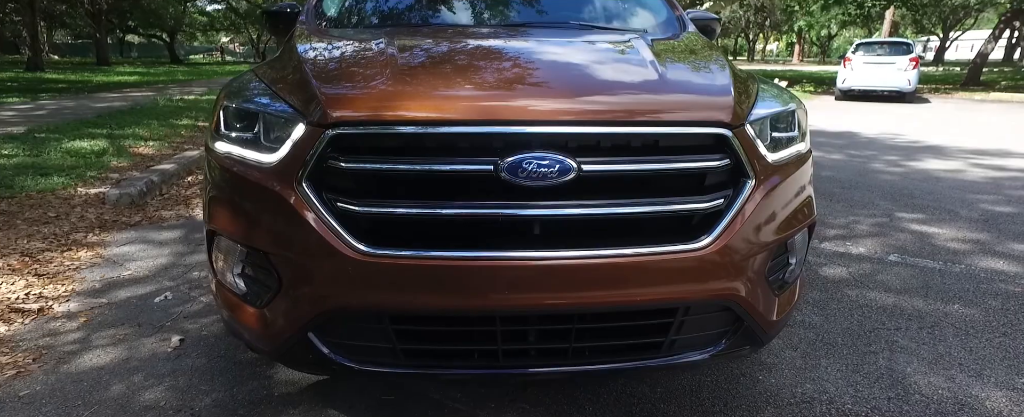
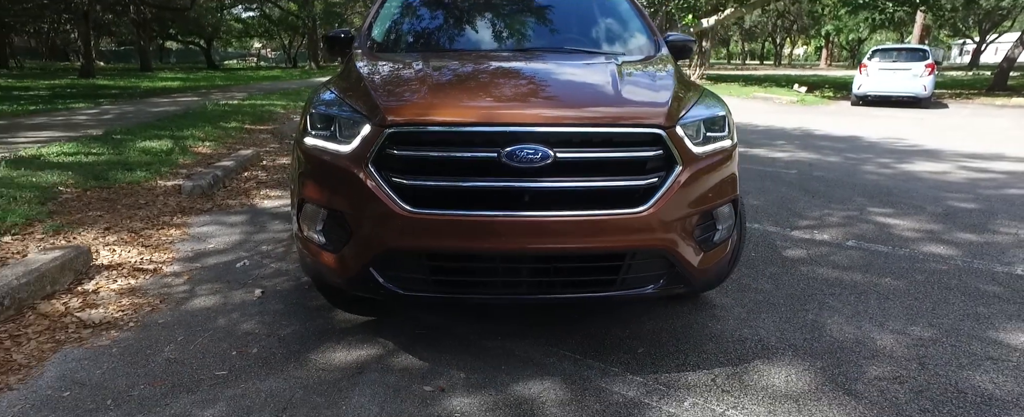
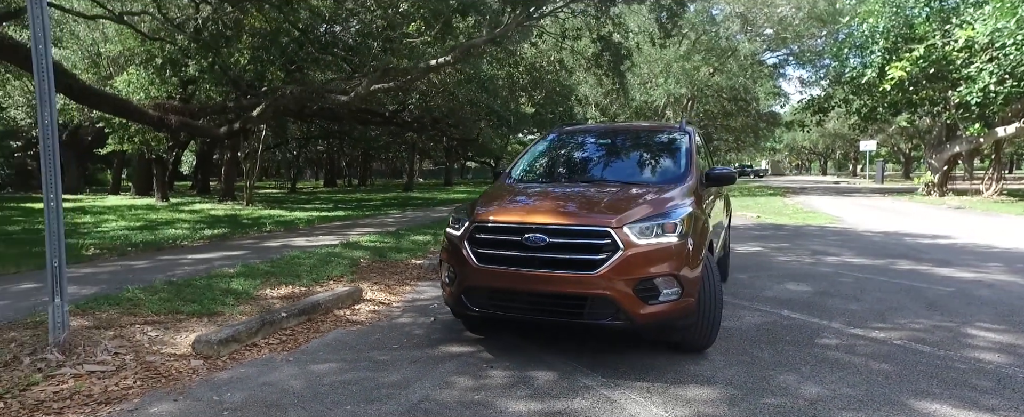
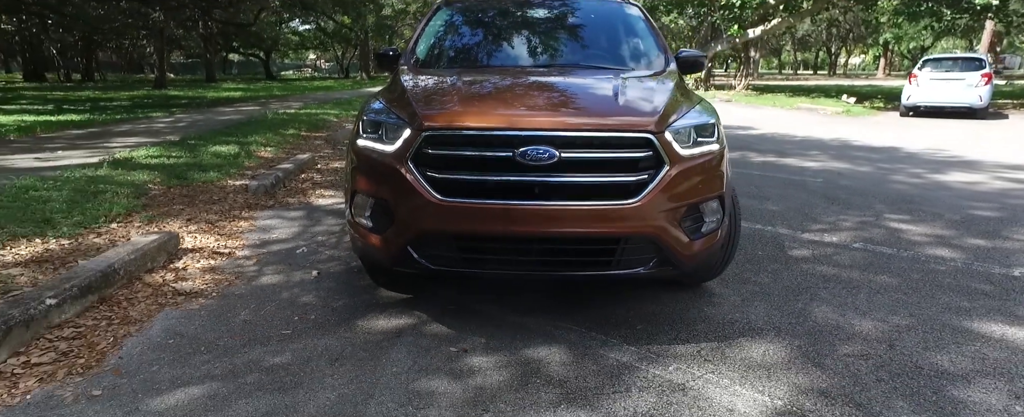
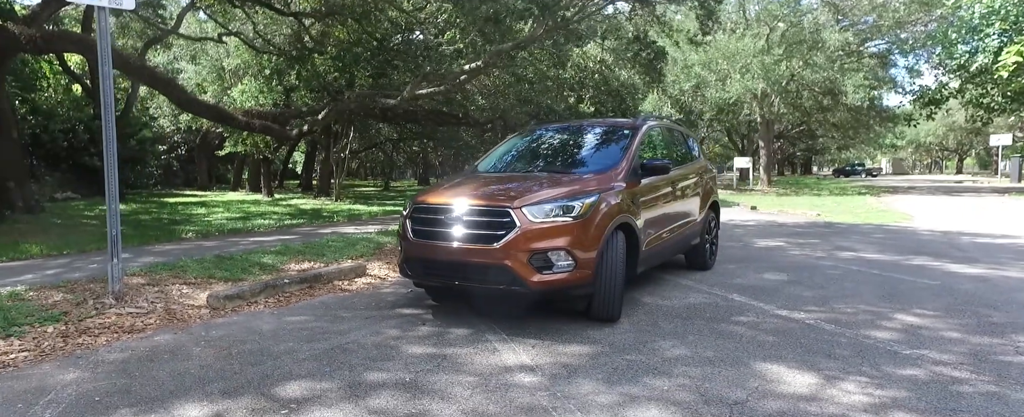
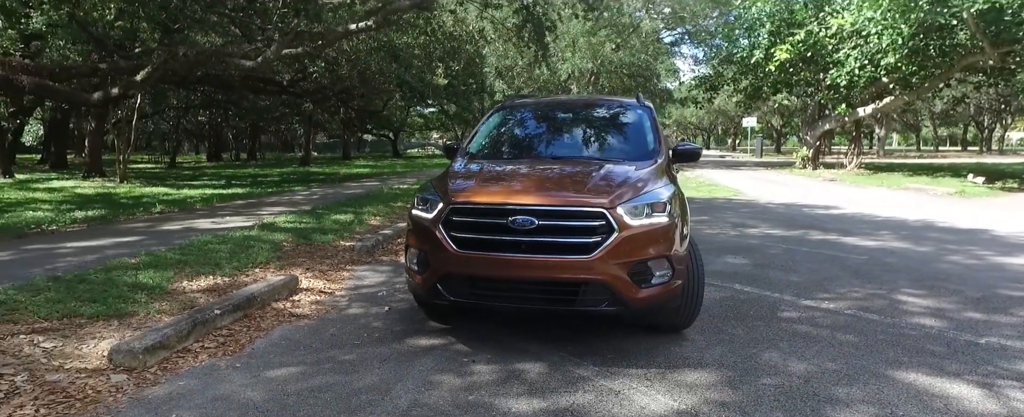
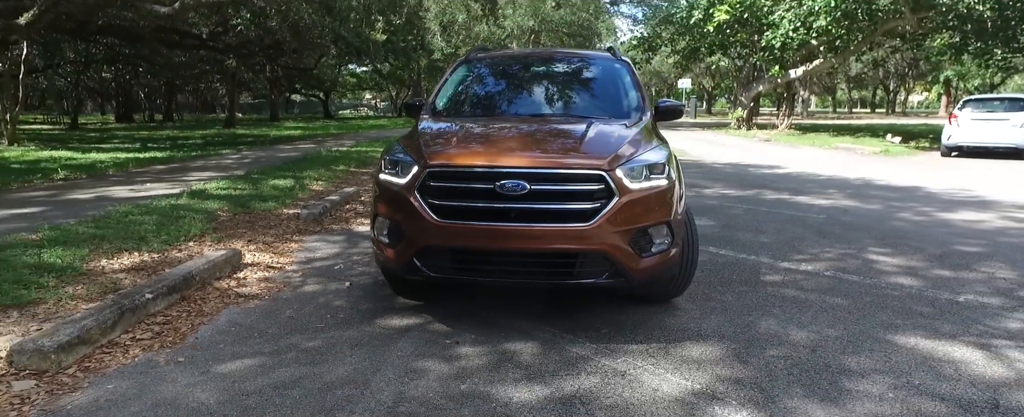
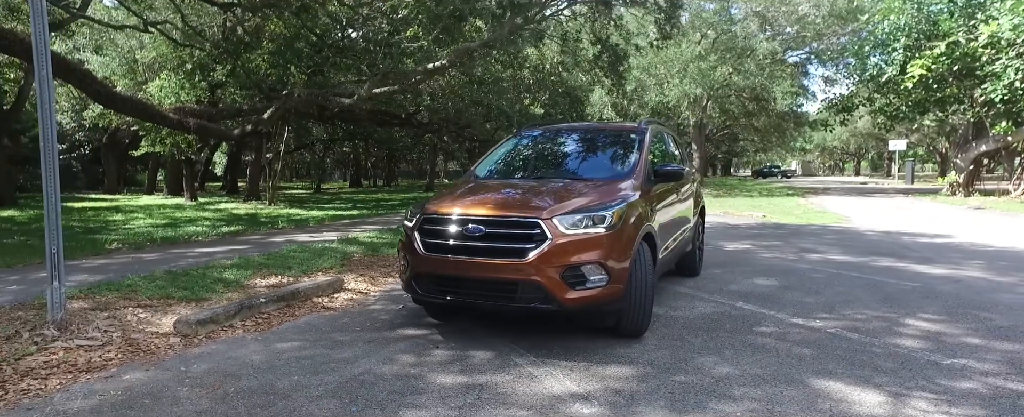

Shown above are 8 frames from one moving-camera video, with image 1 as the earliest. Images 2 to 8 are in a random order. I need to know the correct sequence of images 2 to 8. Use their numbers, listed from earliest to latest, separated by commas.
2, 4, 7, 6, 3, 8, 5
